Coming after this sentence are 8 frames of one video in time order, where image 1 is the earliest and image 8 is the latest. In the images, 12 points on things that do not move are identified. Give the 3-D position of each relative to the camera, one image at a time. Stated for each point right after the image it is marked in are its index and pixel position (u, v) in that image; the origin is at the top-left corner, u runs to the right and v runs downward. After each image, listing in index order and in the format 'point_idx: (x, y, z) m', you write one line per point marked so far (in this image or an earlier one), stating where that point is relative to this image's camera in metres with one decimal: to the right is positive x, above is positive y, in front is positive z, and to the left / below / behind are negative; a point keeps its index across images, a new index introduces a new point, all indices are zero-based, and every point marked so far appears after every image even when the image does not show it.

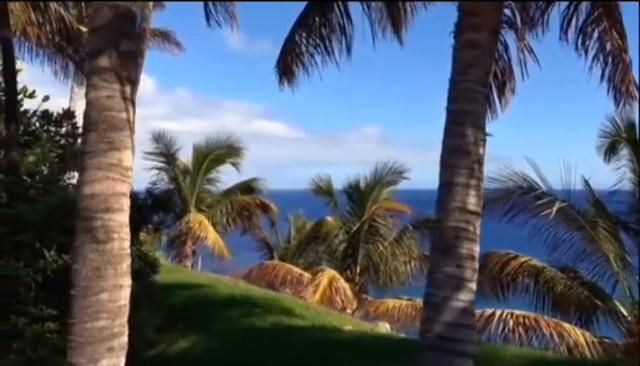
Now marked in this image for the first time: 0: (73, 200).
0: (-2.7, -0.2, +10.2) m
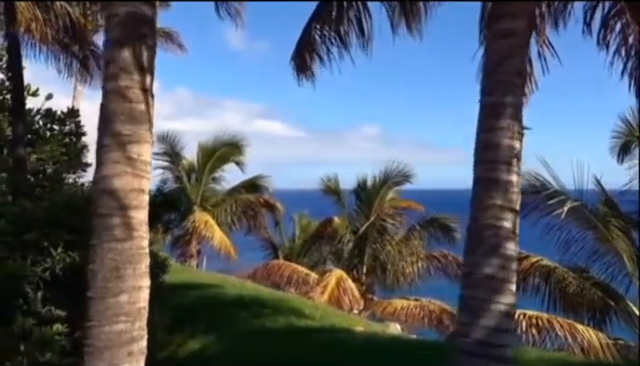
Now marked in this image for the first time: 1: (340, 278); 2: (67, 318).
0: (-2.6, -0.2, +10.0) m
1: (+0.4, -2.0, +19.8) m
2: (-2.6, -1.5, +9.9) m
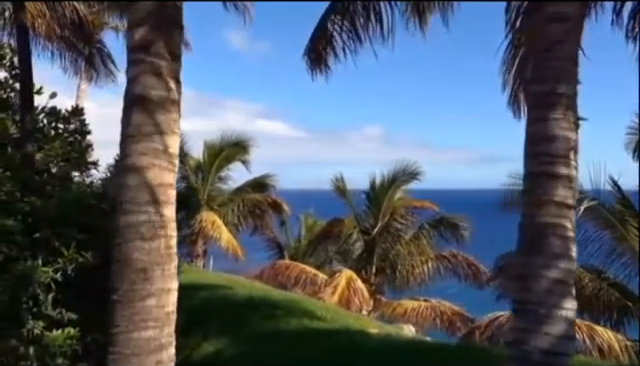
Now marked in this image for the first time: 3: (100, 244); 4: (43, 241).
0: (-2.4, -0.1, +9.7) m
1: (+0.6, -2.0, +19.5) m
2: (-2.5, -1.4, +9.6) m
3: (-2.2, -0.6, +9.7) m
4: (-2.7, -0.6, +9.4) m
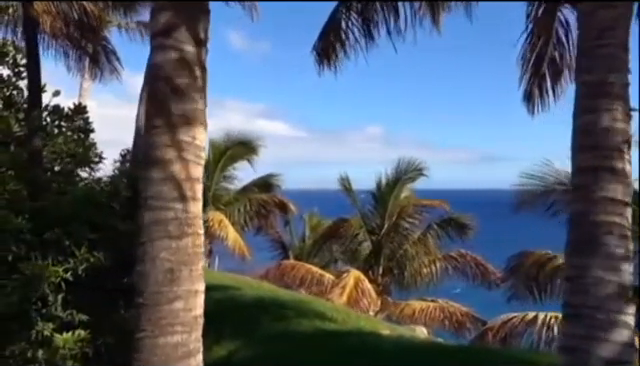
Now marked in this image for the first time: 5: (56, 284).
0: (-2.2, -0.1, +9.4) m
1: (+0.8, -2.0, +19.2) m
2: (-2.3, -1.4, +9.3) m
3: (-2.1, -0.6, +9.4) m
4: (-2.6, -0.6, +9.2) m
5: (-2.5, -1.0, +9.0) m
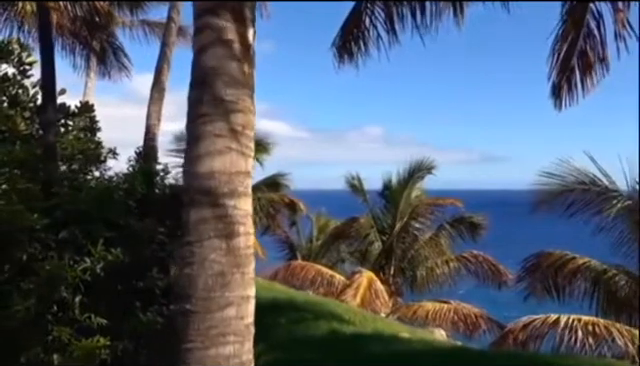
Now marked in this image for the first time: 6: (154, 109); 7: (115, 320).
0: (-2.0, -0.1, +9.0) m
1: (+1.0, -2.0, +18.9) m
2: (-2.1, -1.4, +9.0) m
3: (-1.9, -0.6, +9.1) m
4: (-2.4, -0.5, +8.8) m
5: (-2.3, -1.0, +8.7) m
6: (-2.9, +1.3, +16.3) m
7: (-2.0, -1.3, +9.1) m
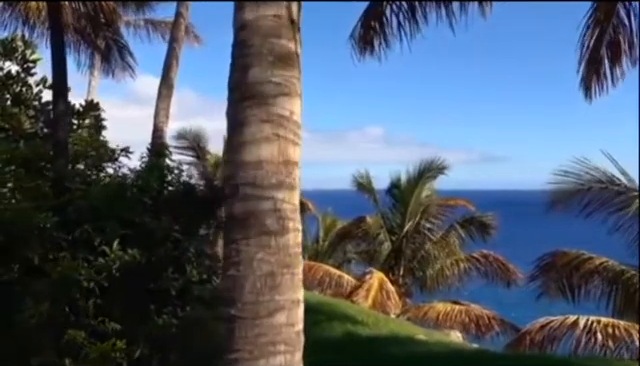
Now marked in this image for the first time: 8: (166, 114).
0: (-1.8, -0.1, +8.7) m
1: (+1.2, -1.9, +18.6) m
2: (-1.9, -1.4, +8.7) m
3: (-1.7, -0.6, +8.8) m
4: (-2.2, -0.5, +8.5) m
5: (-2.1, -0.9, +8.3) m
6: (-2.7, +1.3, +16.0) m
7: (-1.8, -1.3, +8.7) m
8: (-2.6, +1.2, +15.9) m
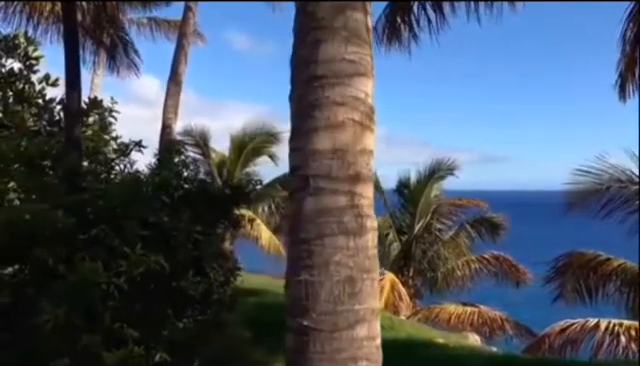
0: (-1.6, 0.0, +8.4) m
1: (+1.4, -1.9, +18.2) m
2: (-1.7, -1.3, +8.3) m
3: (-1.5, -0.5, +8.4) m
4: (-2.0, -0.5, +8.1) m
5: (-1.9, -0.9, +8.0) m
6: (-2.5, +1.3, +15.6) m
7: (-1.6, -1.3, +8.4) m
8: (-2.4, +1.2, +15.5) m
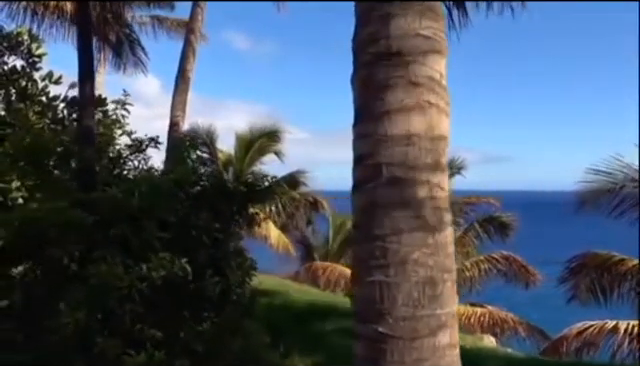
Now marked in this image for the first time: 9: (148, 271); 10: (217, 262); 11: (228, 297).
0: (-1.4, 0.0, +8.1) m
1: (+1.6, -1.9, +17.9) m
2: (-1.5, -1.3, +8.0) m
3: (-1.3, -0.5, +8.1) m
4: (-1.8, -0.5, +7.9) m
5: (-1.7, -0.9, +7.7) m
6: (-2.3, +1.4, +15.4) m
7: (-1.4, -1.3, +8.1) m
8: (-2.2, +1.2, +15.3) m
9: (-1.6, -0.7, +7.8) m
10: (-1.0, -0.7, +8.4) m
11: (-0.8, -1.0, +8.4) m
